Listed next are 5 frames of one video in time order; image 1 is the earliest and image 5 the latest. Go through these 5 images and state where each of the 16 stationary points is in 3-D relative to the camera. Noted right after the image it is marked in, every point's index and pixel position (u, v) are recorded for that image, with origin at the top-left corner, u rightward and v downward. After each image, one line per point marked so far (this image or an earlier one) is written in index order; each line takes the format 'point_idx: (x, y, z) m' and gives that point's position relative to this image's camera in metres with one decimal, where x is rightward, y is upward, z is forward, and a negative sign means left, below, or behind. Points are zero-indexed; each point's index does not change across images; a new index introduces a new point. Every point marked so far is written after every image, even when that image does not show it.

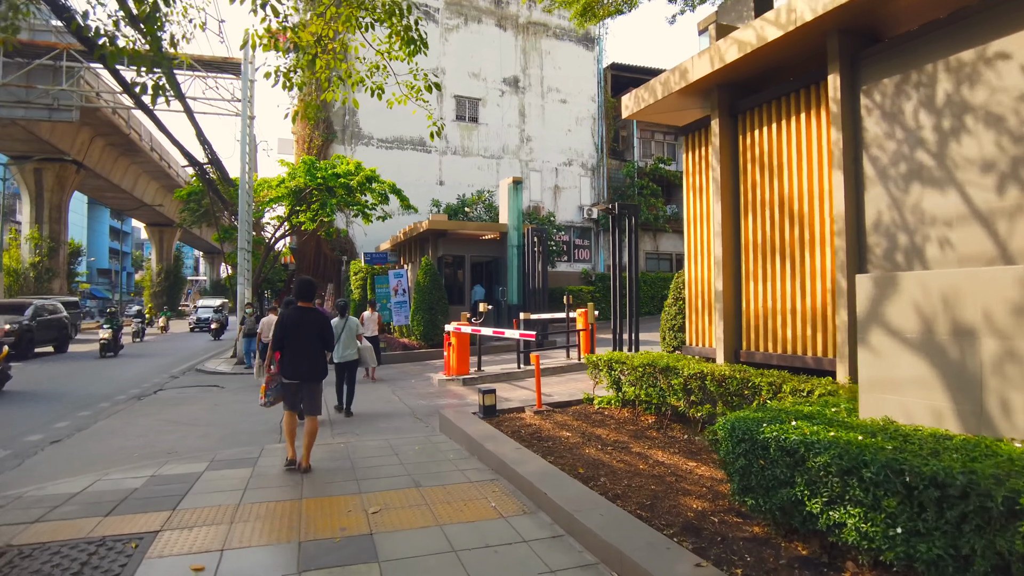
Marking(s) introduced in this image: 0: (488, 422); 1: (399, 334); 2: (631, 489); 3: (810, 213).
0: (-0.2, -1.4, +6.7) m
1: (-3.3, -1.3, +18.9) m
2: (+0.8, -1.3, +4.3) m
3: (+2.5, +0.6, +5.4) m
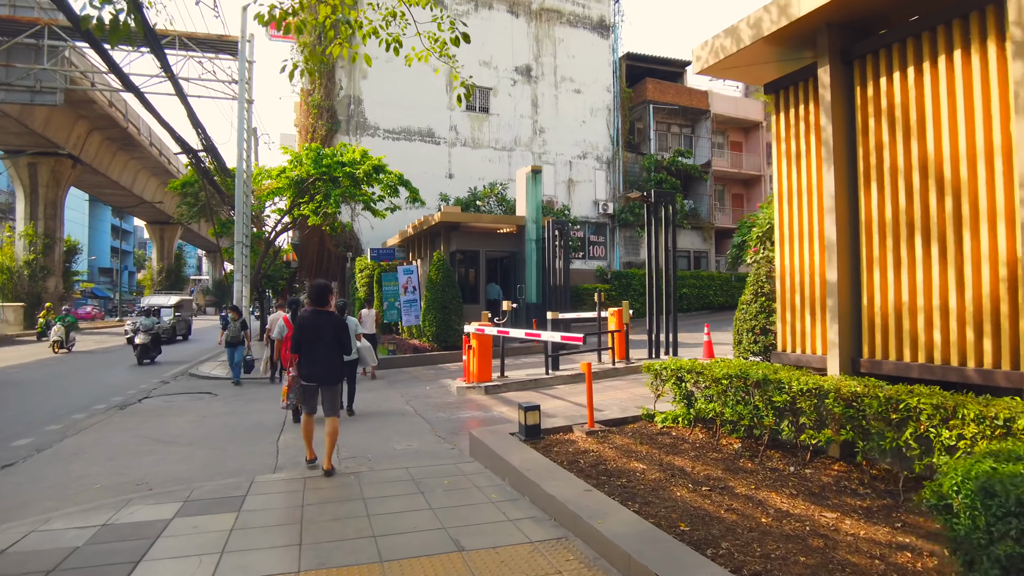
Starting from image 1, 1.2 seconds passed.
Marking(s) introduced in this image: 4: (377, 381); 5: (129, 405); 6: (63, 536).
0: (+0.2, -1.3, +5.4) m
1: (-2.8, -1.3, +17.7) m
2: (+1.2, -1.3, +3.0) m
3: (+2.9, +0.7, +4.1) m
4: (-2.5, -1.7, +12.3) m
5: (-5.9, -1.8, +10.1) m
6: (-2.7, -1.5, +3.9) m
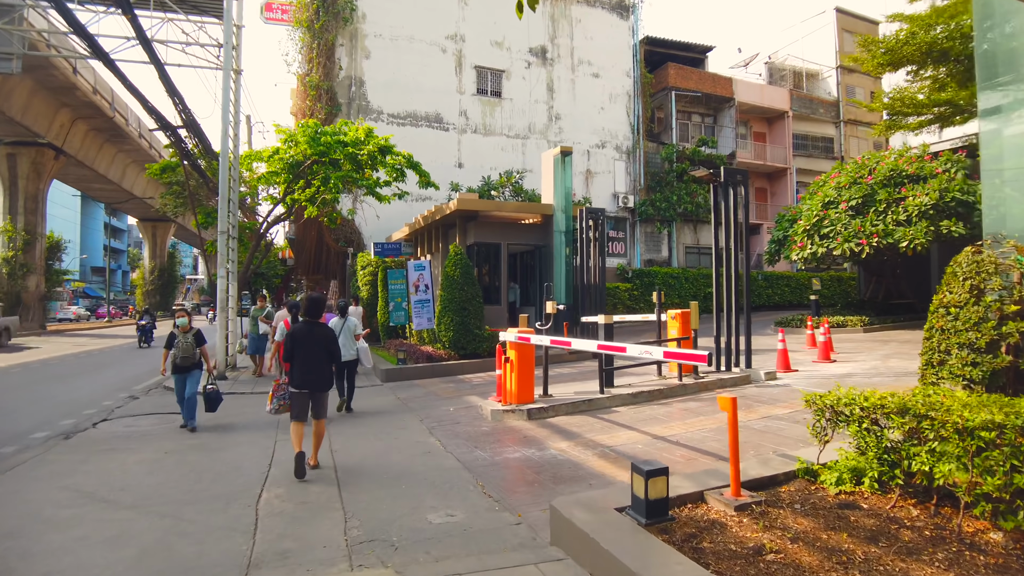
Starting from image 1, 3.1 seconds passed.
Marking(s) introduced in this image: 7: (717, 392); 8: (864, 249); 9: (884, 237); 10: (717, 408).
0: (+0.8, -1.3, +3.3) m
1: (-2.3, -1.2, +15.6) m
2: (+1.8, -1.2, +1.0) m
3: (+3.5, +0.7, +2.0) m
4: (-2.0, -1.7, +10.2) m
5: (-5.3, -1.8, +8.0) m
6: (-2.1, -1.4, +1.8) m
7: (+2.8, -1.4, +8.9) m
8: (+9.7, +1.1, +18.0) m
9: (+10.1, +1.4, +17.8) m
10: (+2.5, -1.4, +7.8) m
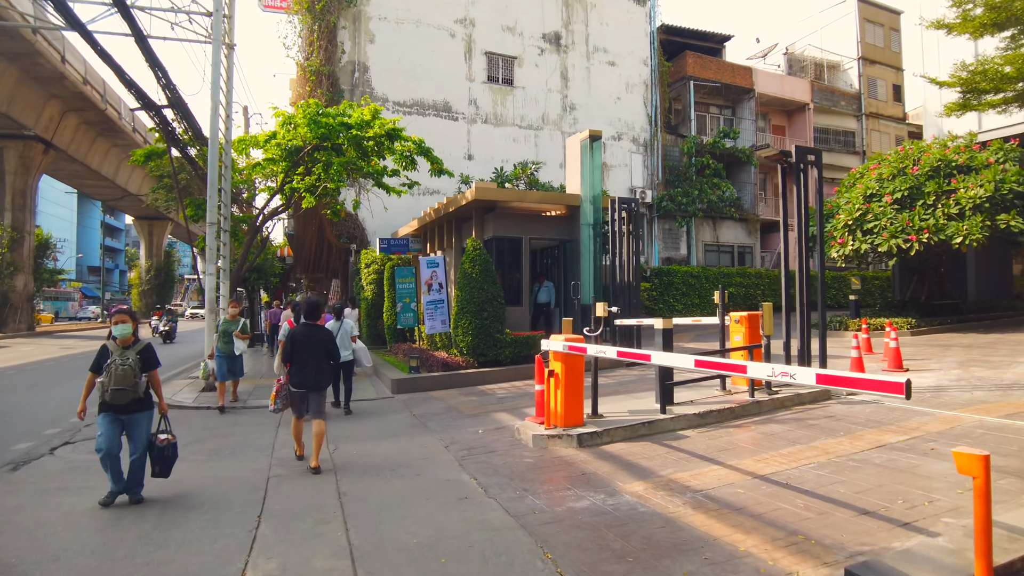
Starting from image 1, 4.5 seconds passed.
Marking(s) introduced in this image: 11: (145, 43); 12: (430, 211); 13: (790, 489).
0: (+1.2, -1.2, +1.9) m
1: (-1.8, -1.2, +14.2) m
2: (+2.3, -1.2, -0.5) m
3: (+3.9, +0.7, +0.6) m
4: (-1.5, -1.7, +8.8) m
5: (-4.9, -1.7, +6.6) m
6: (-1.6, -1.4, +0.4) m
7: (+3.2, -1.4, +7.4) m
8: (+10.1, +1.1, +16.6) m
9: (+10.6, +1.4, +16.4) m
10: (+2.9, -1.4, +6.4) m
11: (-6.1, +4.1, +10.8) m
12: (-1.9, +1.8, +15.2) m
13: (+2.0, -1.5, +4.8) m
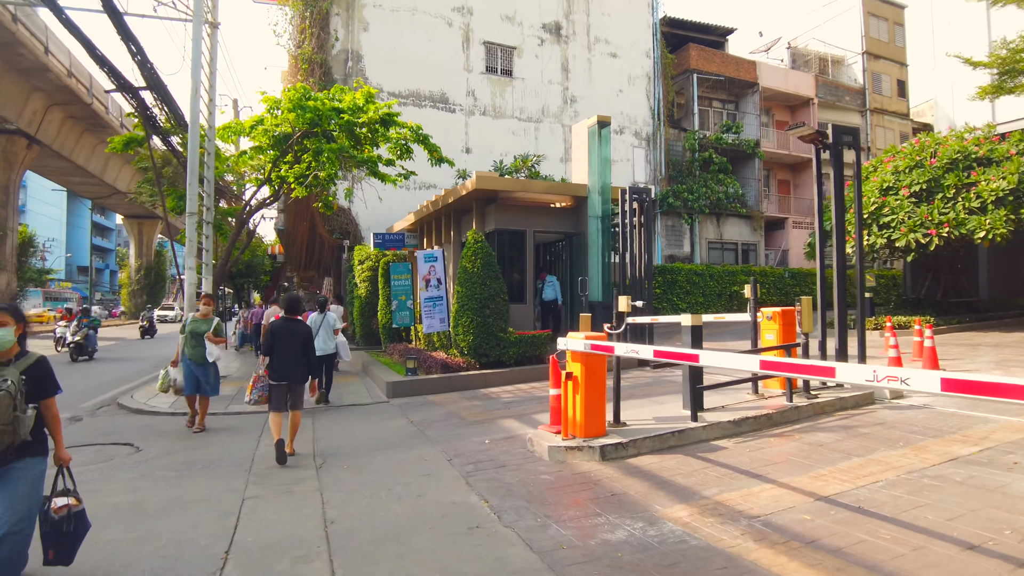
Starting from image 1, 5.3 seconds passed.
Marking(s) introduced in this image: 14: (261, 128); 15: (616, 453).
0: (+1.4, -1.2, +1.1) m
1: (-1.8, -1.2, +13.3) m
2: (+2.4, -1.1, -1.2) m
3: (+4.1, +0.8, -0.1) m
4: (-1.4, -1.6, +8.0) m
5: (-4.7, -1.7, +5.7) m
6: (-1.4, -1.3, -0.4) m
7: (+3.3, -1.3, +6.7) m
8: (+10.2, +1.2, +15.8) m
9: (+10.6, +1.5, +15.7) m
10: (+3.0, -1.3, +5.6) m
11: (-6.0, +4.1, +10.0) m
12: (-1.9, +1.9, +14.4) m
13: (+2.2, -1.4, +4.0) m
14: (-4.8, +3.0, +12.5) m
15: (+0.9, -1.4, +5.5) m
